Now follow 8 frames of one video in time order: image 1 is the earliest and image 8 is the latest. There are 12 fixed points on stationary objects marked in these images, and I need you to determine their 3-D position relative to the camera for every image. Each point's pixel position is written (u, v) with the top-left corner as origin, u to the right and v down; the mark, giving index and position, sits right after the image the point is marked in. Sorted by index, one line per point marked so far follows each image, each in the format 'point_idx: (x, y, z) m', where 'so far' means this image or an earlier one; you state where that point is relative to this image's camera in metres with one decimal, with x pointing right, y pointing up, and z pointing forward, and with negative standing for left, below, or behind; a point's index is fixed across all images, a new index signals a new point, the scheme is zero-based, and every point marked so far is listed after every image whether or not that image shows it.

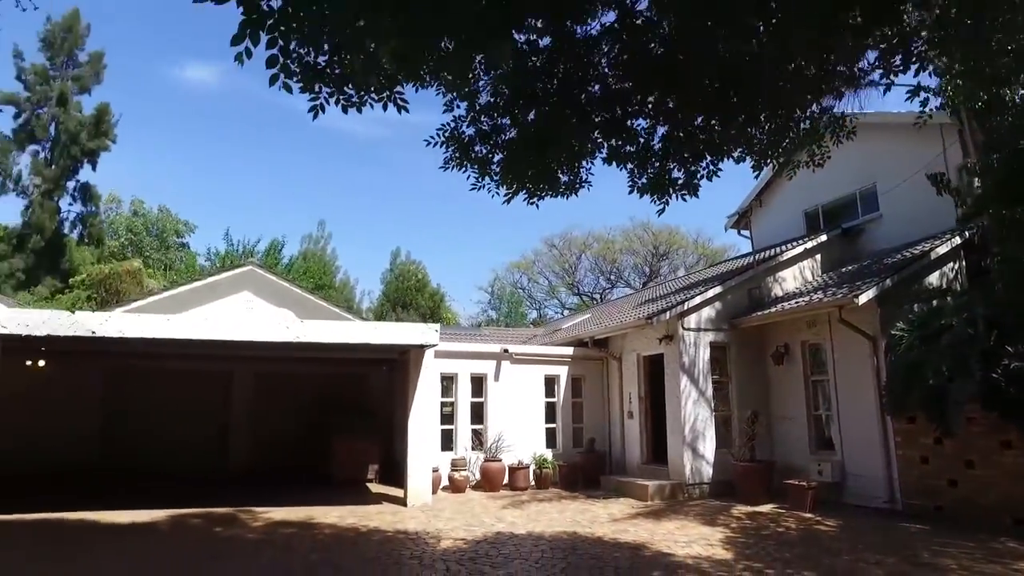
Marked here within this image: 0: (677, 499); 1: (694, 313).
0: (+2.5, -3.3, +10.3) m
1: (+3.0, -0.4, +11.0) m
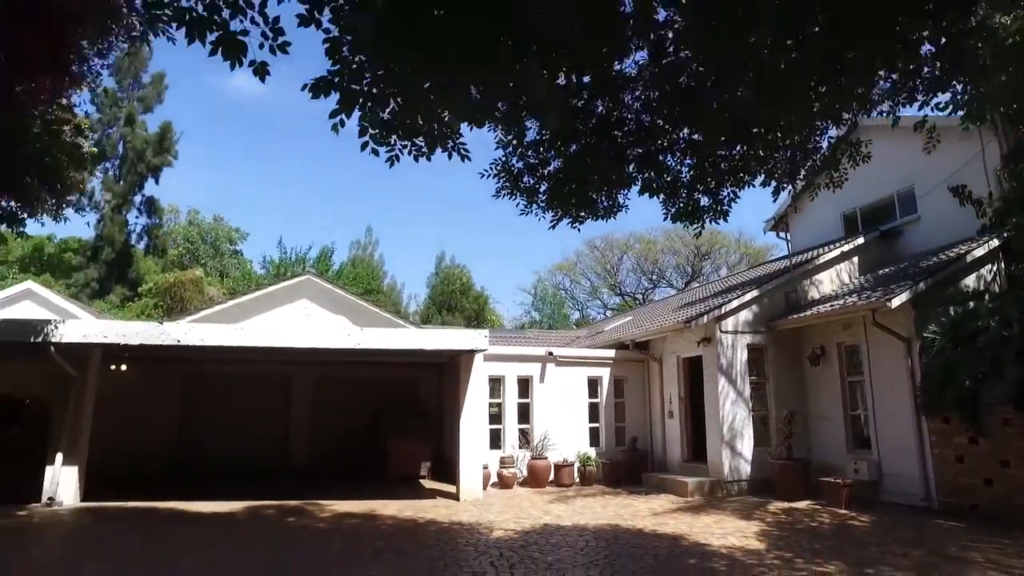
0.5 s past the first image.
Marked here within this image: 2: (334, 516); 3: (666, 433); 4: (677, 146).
0: (+3.3, -3.3, +10.7) m
1: (+3.8, -0.5, +11.5) m
2: (-2.5, -3.2, +9.4) m
3: (+3.0, -2.8, +12.9) m
4: (+1.3, +1.1, +5.2) m
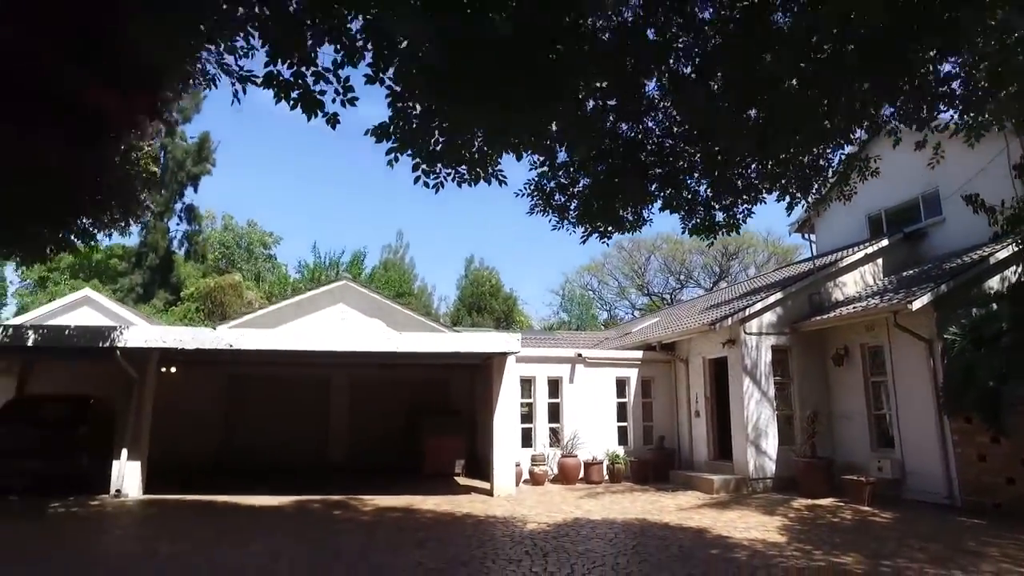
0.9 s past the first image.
0: (+3.8, -3.4, +11.0) m
1: (+4.3, -0.5, +11.8) m
2: (-2.1, -3.3, +10.0) m
3: (+3.6, -2.9, +13.3) m
4: (+1.6, +1.0, +5.6) m
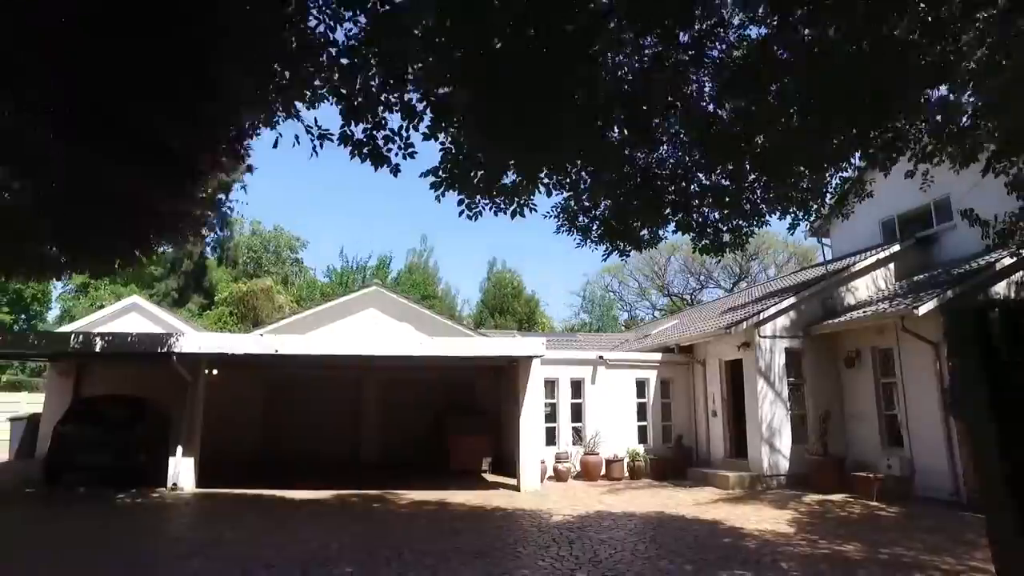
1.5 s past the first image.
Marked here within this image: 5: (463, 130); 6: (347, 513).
0: (+4.3, -3.5, +11.6) m
1: (+4.8, -0.6, +12.3) m
2: (-1.6, -3.5, +10.7) m
3: (+4.1, -3.0, +13.8) m
4: (+1.9, +0.9, +6.2) m
5: (-0.3, +1.1, +4.8) m
6: (-2.5, -3.3, +9.8) m
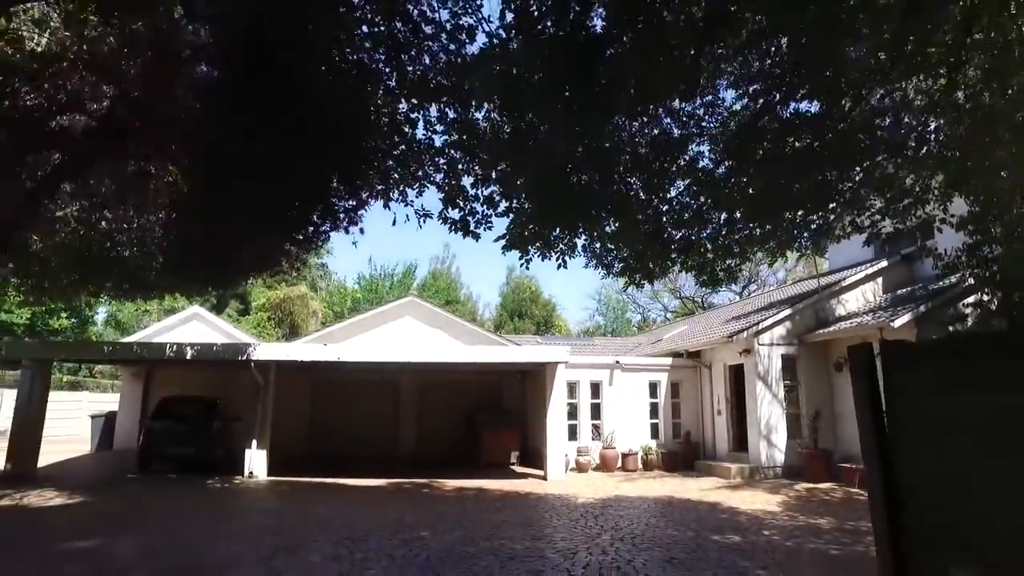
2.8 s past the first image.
0: (+4.8, -3.8, +13.2) m
1: (+5.3, -0.9, +13.9) m
2: (-1.1, -3.7, +12.4) m
3: (+4.7, -3.2, +15.4) m
4: (+2.3, +0.6, +7.9) m
5: (+0.2, +0.8, +6.5) m
6: (-1.9, -3.6, +11.5) m
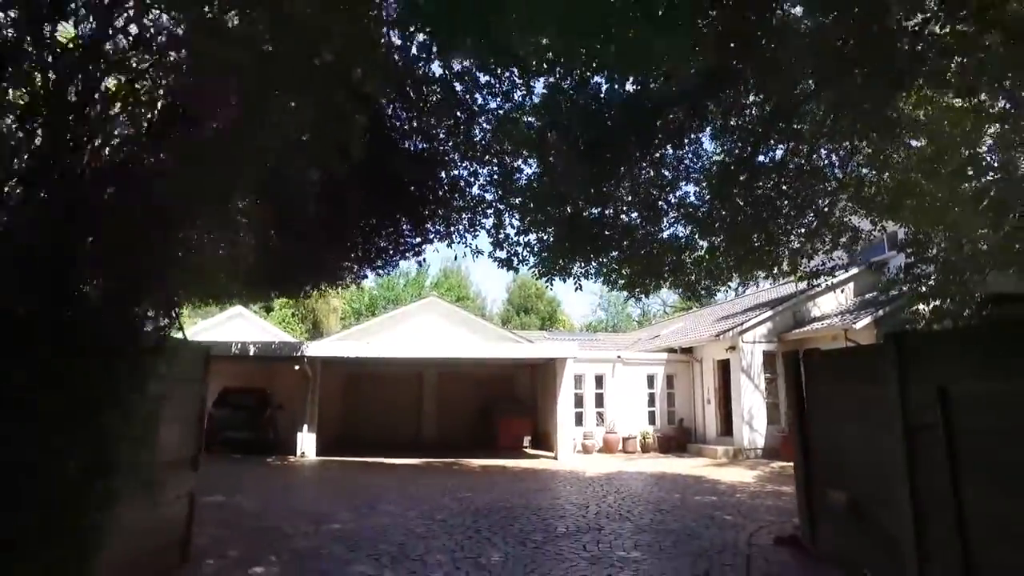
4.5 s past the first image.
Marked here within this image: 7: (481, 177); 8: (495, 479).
0: (+5.2, -3.9, +15.2) m
1: (+5.7, -1.0, +15.8) m
2: (-0.7, -3.9, +14.4) m
3: (+5.1, -3.3, +17.4) m
4: (+2.7, +0.5, +9.8) m
5: (+0.5, +0.6, +8.4) m
6: (-1.6, -3.8, +13.5) m
7: (-0.4, +1.3, +7.9) m
8: (-0.3, -3.5, +12.1) m
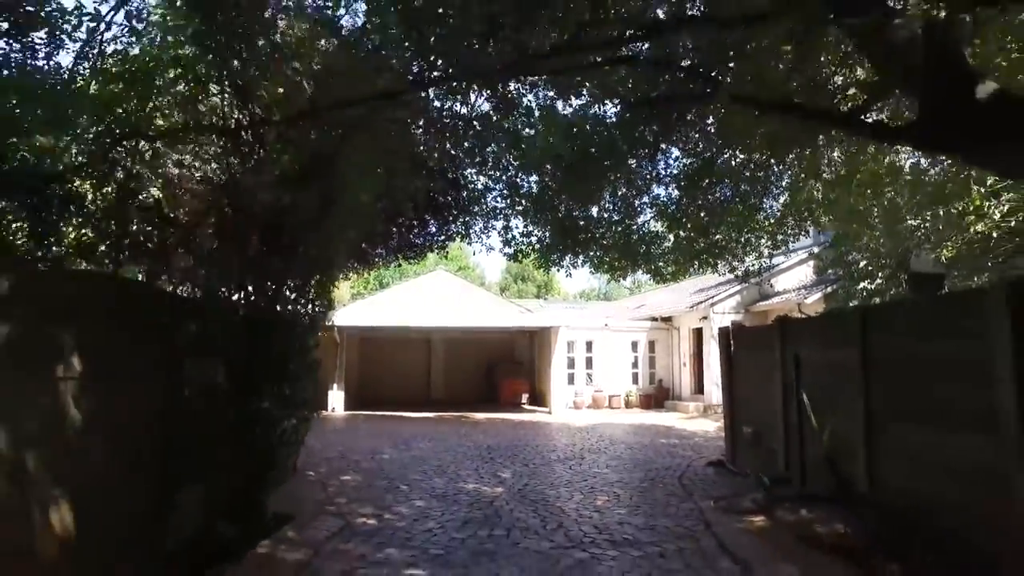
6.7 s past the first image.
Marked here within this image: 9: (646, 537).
0: (+5.2, -3.3, +17.6) m
1: (+5.7, -0.4, +18.1) m
2: (-0.7, -3.3, +16.8) m
3: (+5.0, -2.6, +19.8) m
4: (+2.7, +0.7, +12.0) m
5: (+0.6, +0.8, +10.6) m
6: (-1.6, -3.3, +15.9) m
7: (-0.3, +1.5, +10.0) m
8: (-0.3, -3.1, +14.5) m
9: (+1.0, -1.9, +5.1) m
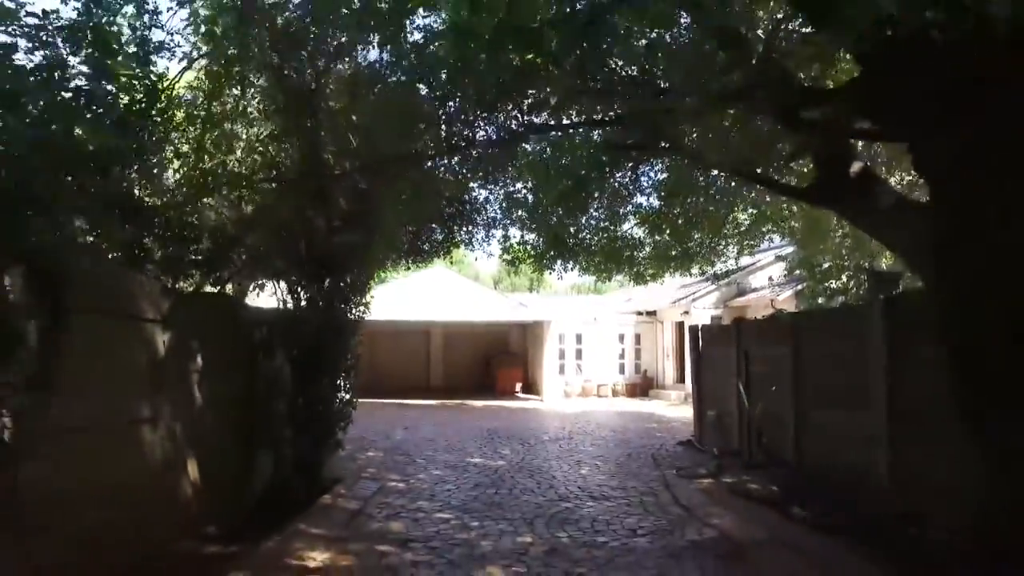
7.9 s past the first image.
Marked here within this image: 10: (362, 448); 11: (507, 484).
0: (+5.0, -3.2, +19.0) m
1: (+5.5, -0.3, +19.5) m
2: (-0.9, -3.2, +18.2) m
3: (+4.9, -2.5, +21.2) m
4: (+2.6, +0.7, +13.3) m
5: (+0.5, +0.8, +11.9) m
6: (-1.7, -3.2, +17.2) m
7: (-0.3, +1.5, +11.3) m
8: (-0.4, -3.1, +15.9) m
9: (+1.0, -2.0, +6.4) m
10: (-2.0, -2.2, +9.1) m
11: (0.0, -2.0, +6.7) m
